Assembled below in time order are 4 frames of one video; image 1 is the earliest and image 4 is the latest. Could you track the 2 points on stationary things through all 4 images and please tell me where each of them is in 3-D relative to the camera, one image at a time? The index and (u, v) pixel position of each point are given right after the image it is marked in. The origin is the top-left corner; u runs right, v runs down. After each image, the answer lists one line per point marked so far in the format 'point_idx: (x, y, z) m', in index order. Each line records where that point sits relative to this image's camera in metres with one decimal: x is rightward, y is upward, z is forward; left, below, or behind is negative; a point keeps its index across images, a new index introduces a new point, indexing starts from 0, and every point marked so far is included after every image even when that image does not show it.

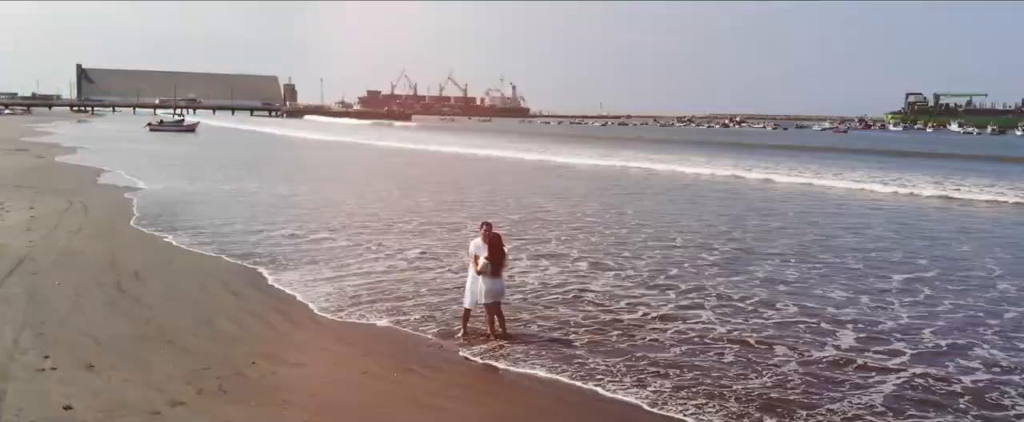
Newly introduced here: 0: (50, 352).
0: (-3.0, -0.9, +5.6) m
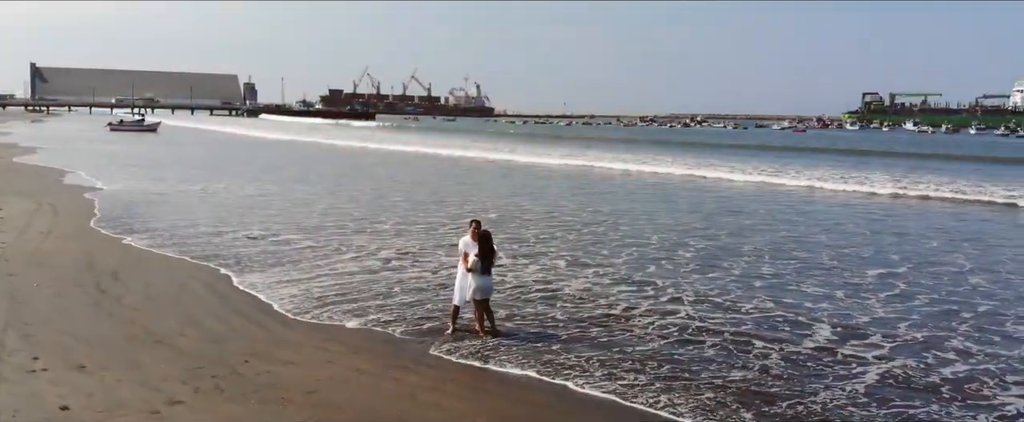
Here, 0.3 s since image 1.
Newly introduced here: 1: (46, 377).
0: (-2.8, -0.9, +6.0) m
1: (-2.7, -1.0, +5.2) m
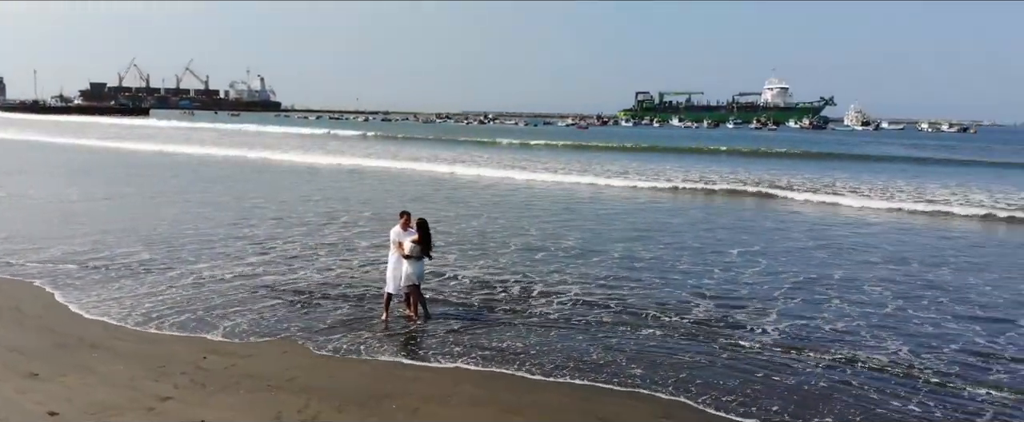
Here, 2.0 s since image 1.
0: (-3.1, -1.0, +5.8) m
1: (-2.9, -1.0, +5.1) m
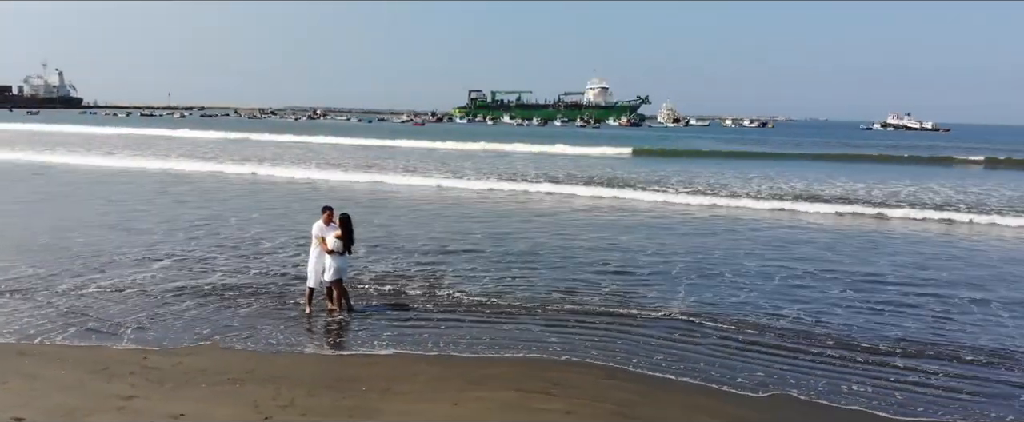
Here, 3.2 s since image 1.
0: (-3.2, -0.9, +6.0) m
1: (-3.1, -1.0, +5.3) m
